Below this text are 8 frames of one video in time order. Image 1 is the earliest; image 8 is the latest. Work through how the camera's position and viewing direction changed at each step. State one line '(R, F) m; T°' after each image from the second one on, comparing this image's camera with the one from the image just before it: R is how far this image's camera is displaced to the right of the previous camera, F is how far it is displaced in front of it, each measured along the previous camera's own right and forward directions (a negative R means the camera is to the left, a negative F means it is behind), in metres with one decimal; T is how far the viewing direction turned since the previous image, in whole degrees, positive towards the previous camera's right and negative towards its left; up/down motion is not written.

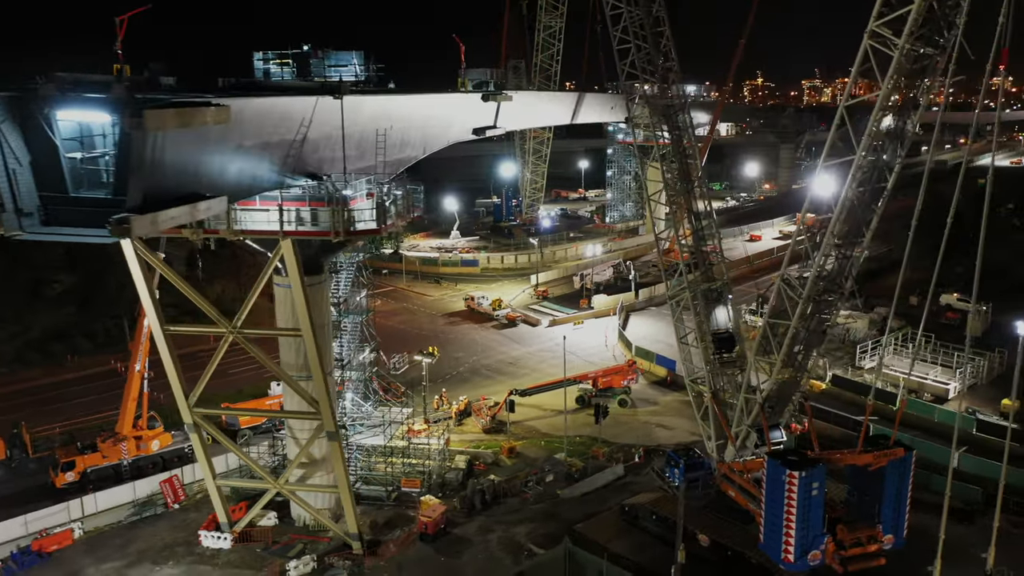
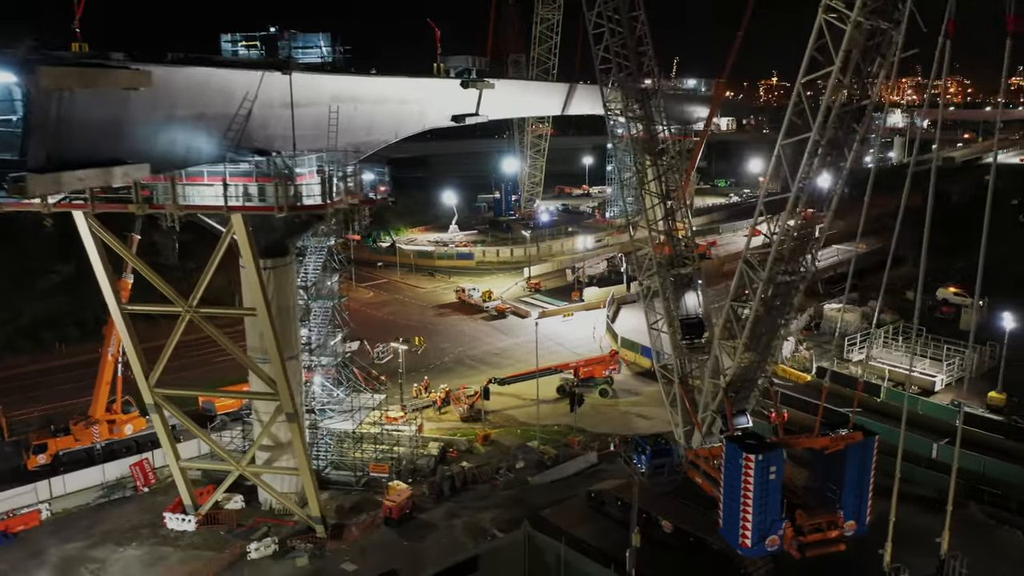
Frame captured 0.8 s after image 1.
(+1.6, +0.2) m; -1°
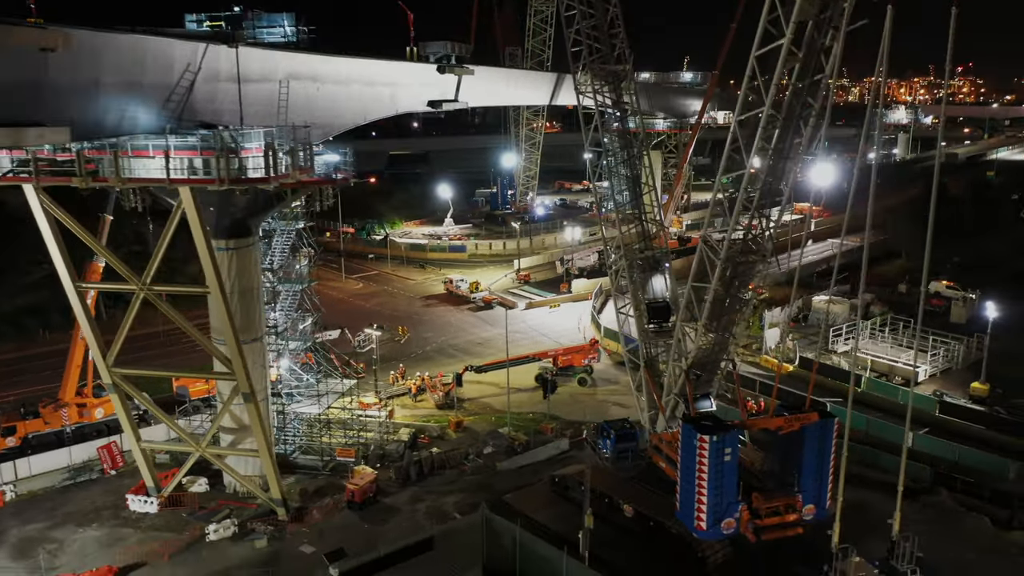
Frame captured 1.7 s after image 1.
(+1.5, +0.3) m; -1°
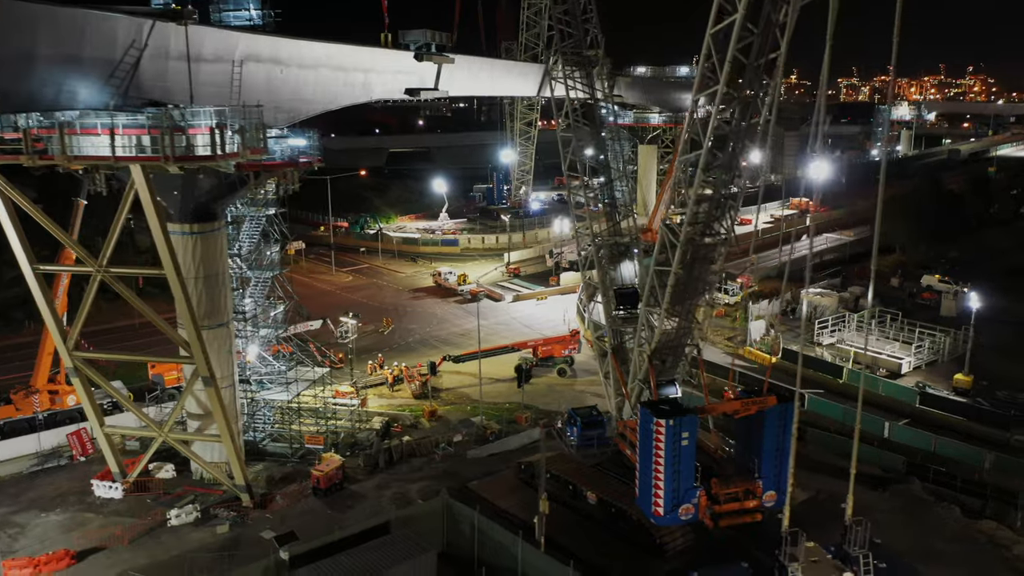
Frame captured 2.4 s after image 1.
(+1.4, +0.2) m; -1°
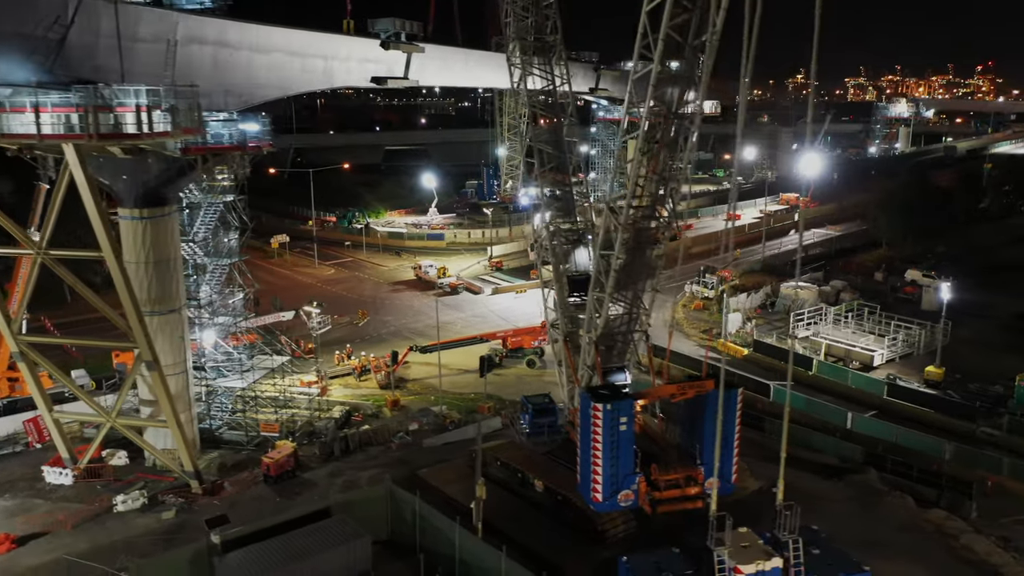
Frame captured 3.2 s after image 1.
(+1.8, +0.3) m; 0°
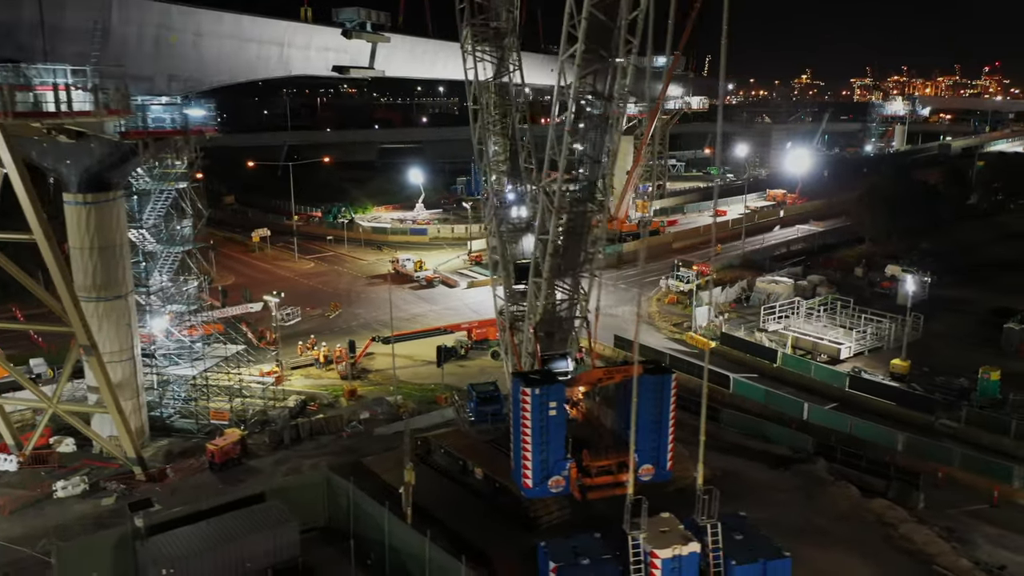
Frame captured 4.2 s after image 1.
(+1.9, +0.2) m; 0°
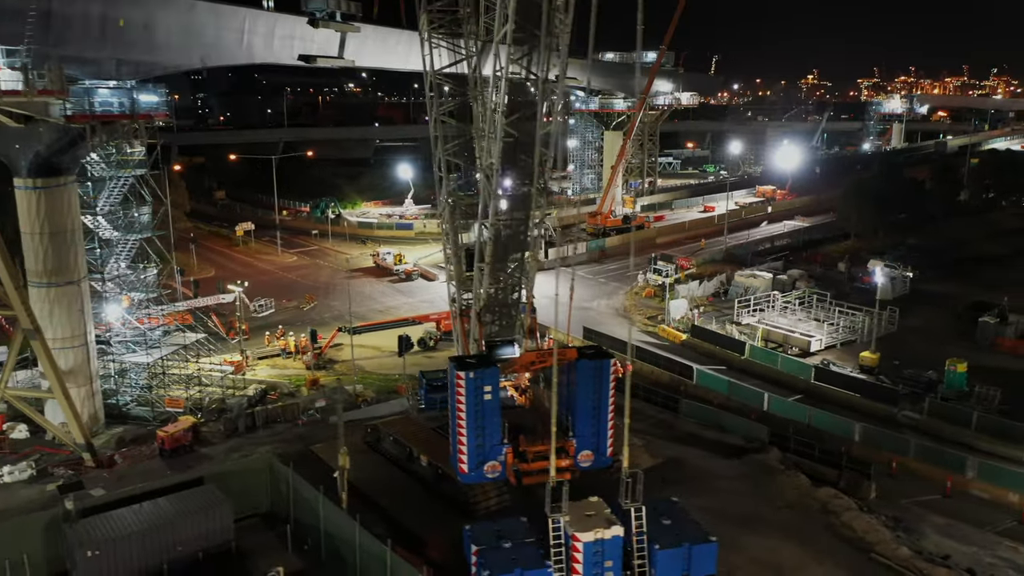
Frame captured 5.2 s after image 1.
(+1.7, +0.2) m; 0°
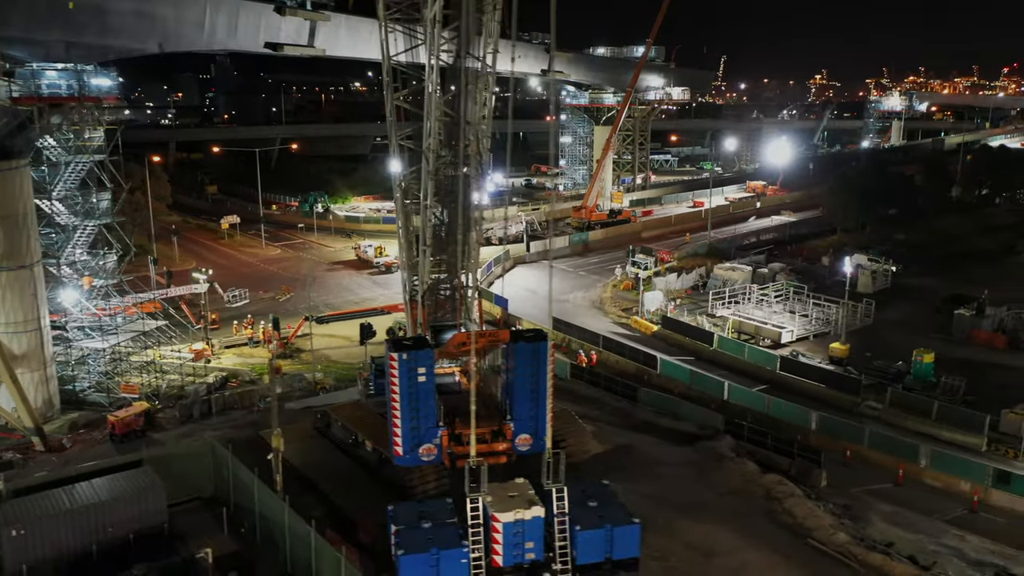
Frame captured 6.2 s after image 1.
(+1.8, +0.2) m; -1°
